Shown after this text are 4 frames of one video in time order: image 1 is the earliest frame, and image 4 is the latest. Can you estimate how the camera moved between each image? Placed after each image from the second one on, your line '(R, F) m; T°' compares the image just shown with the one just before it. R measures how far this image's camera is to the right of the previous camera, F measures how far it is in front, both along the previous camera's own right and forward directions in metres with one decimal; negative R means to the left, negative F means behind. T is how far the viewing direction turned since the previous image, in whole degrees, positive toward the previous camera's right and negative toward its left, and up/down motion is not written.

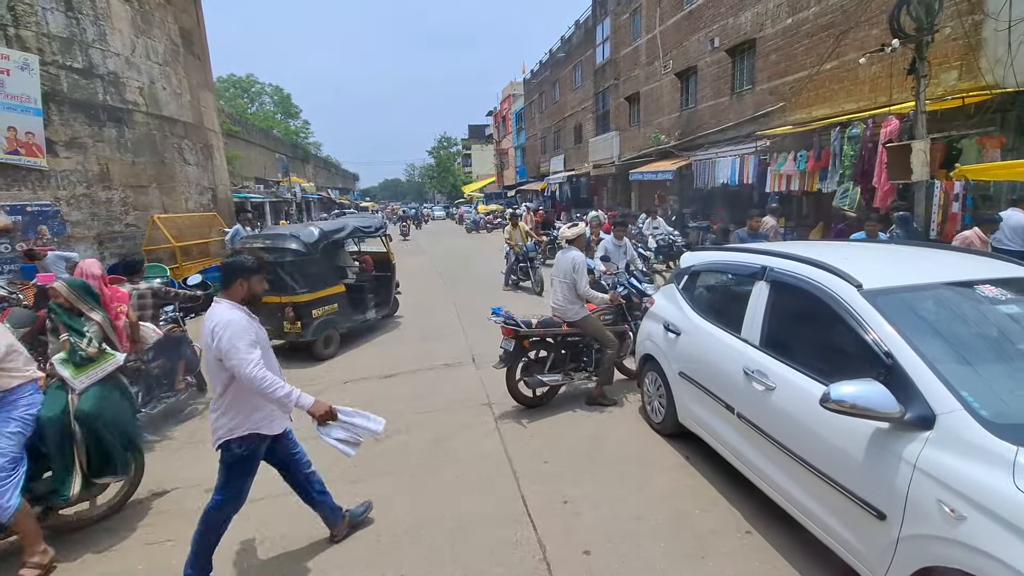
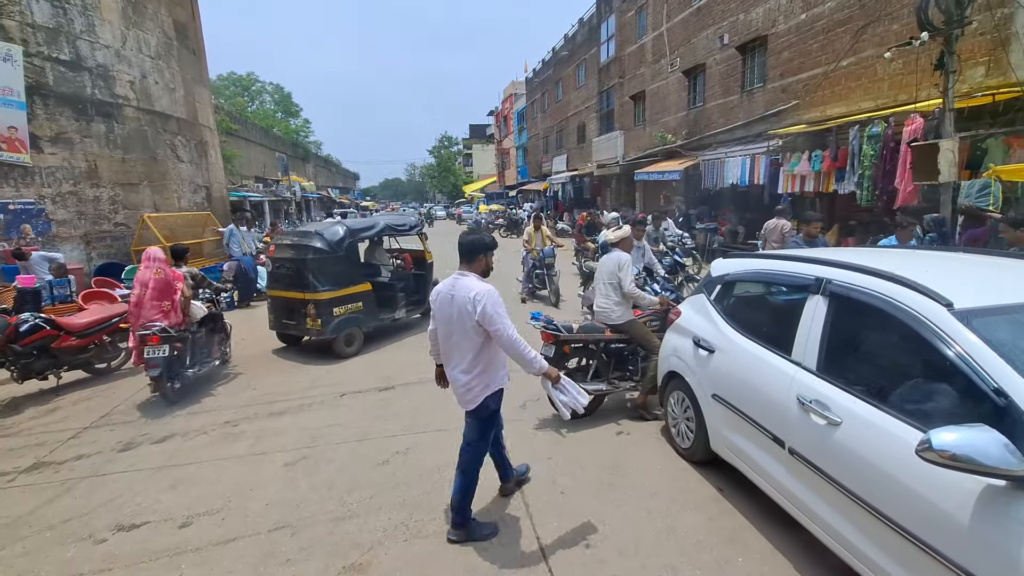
(-0.1, +0.4) m; 0°
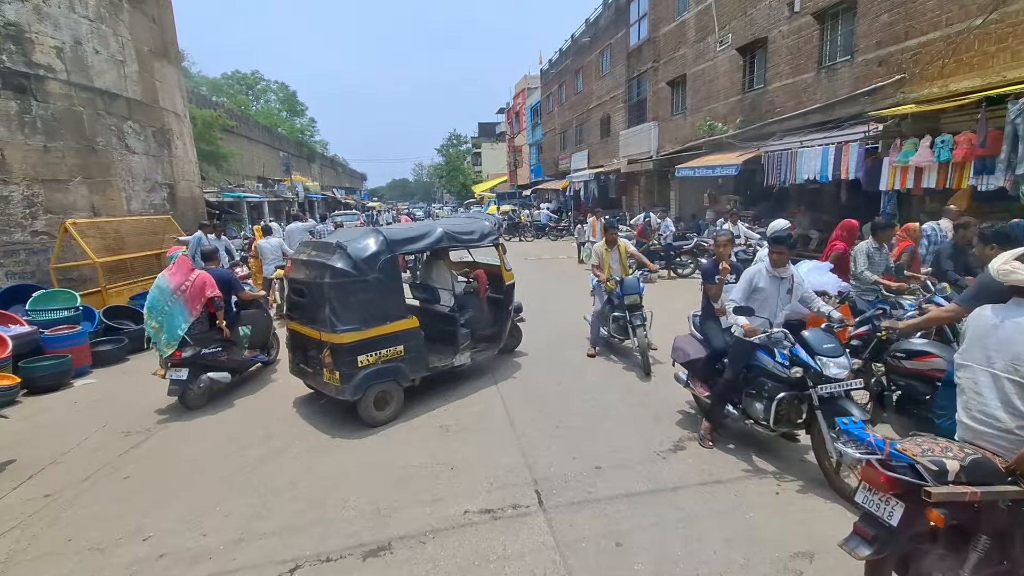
(-0.5, +2.4) m; -1°
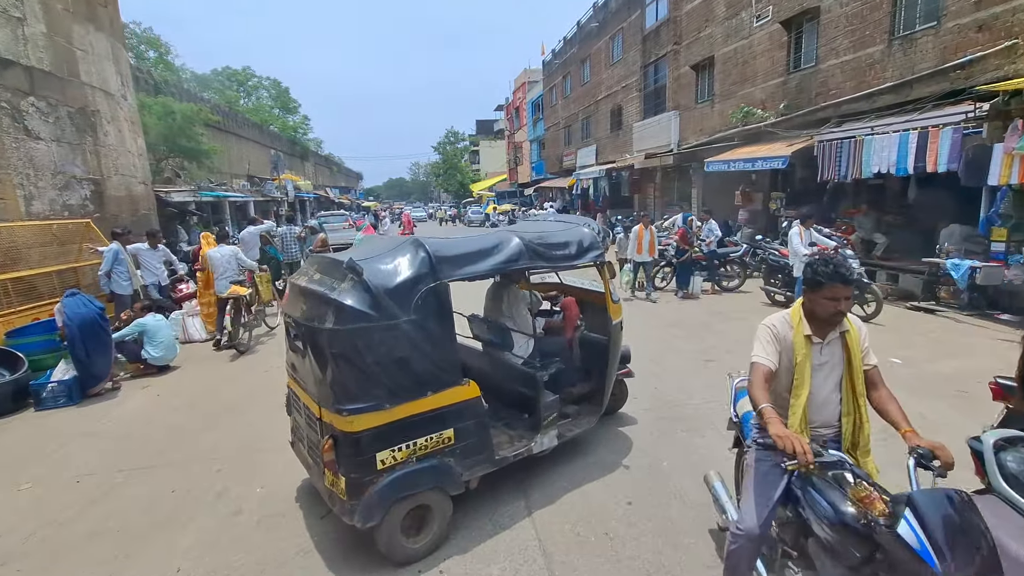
(-0.3, +2.0) m; 0°
